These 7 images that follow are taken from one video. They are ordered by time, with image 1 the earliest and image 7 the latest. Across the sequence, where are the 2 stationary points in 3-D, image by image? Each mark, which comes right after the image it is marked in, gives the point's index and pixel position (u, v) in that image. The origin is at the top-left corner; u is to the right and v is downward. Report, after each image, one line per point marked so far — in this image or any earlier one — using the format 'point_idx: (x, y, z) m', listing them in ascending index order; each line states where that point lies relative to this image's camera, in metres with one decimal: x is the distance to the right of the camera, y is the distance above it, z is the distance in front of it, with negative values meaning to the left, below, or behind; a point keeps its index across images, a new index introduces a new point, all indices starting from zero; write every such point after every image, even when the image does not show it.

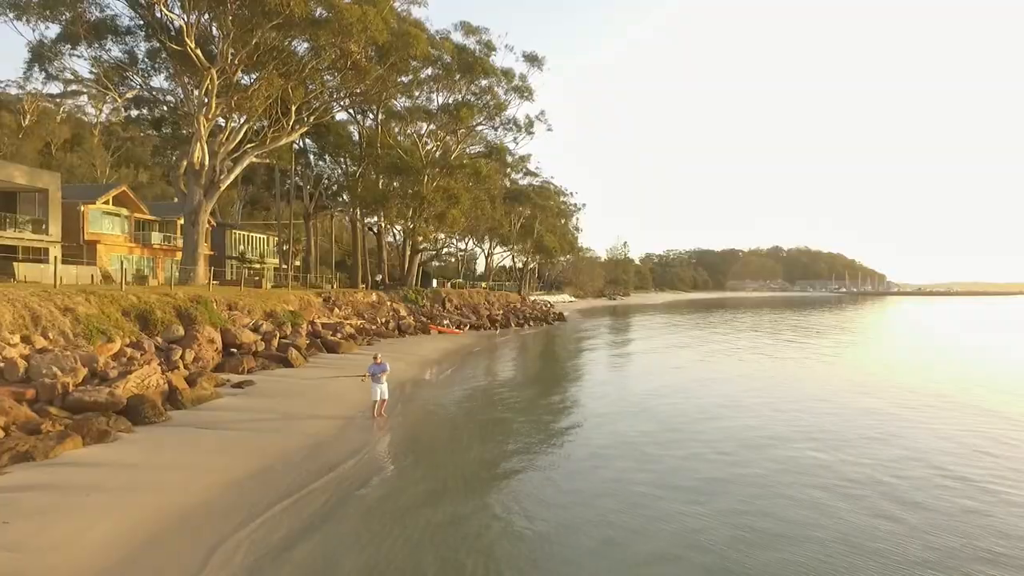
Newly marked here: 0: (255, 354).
0: (-15.0, -3.8, +20.0) m
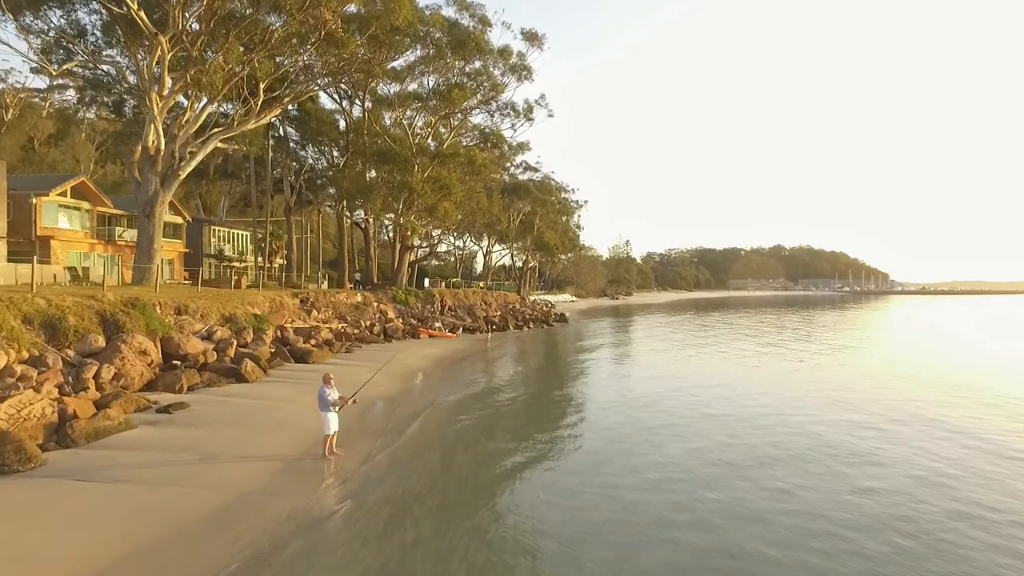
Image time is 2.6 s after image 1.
0: (-15.2, -3.9, +16.9) m
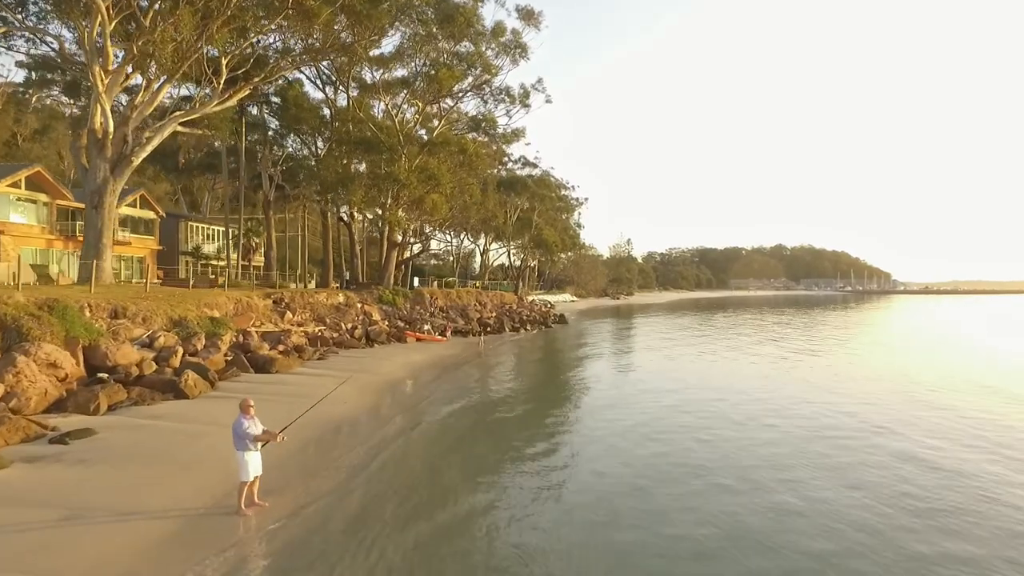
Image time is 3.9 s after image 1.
0: (-15.7, -3.8, +14.3) m
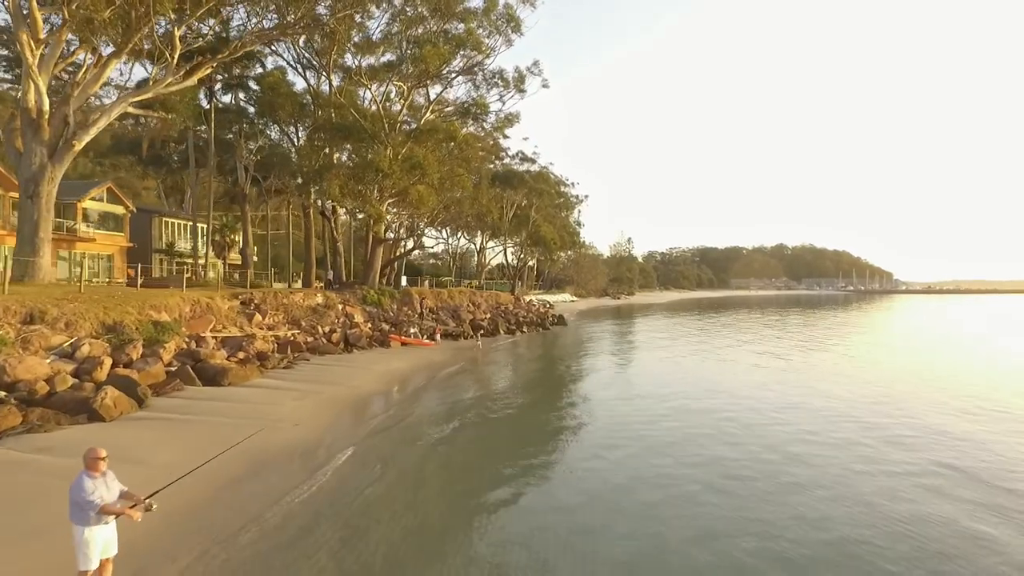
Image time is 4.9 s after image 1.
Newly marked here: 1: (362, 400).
0: (-16.3, -3.8, +11.8) m
1: (-7.6, -5.7, +17.4) m
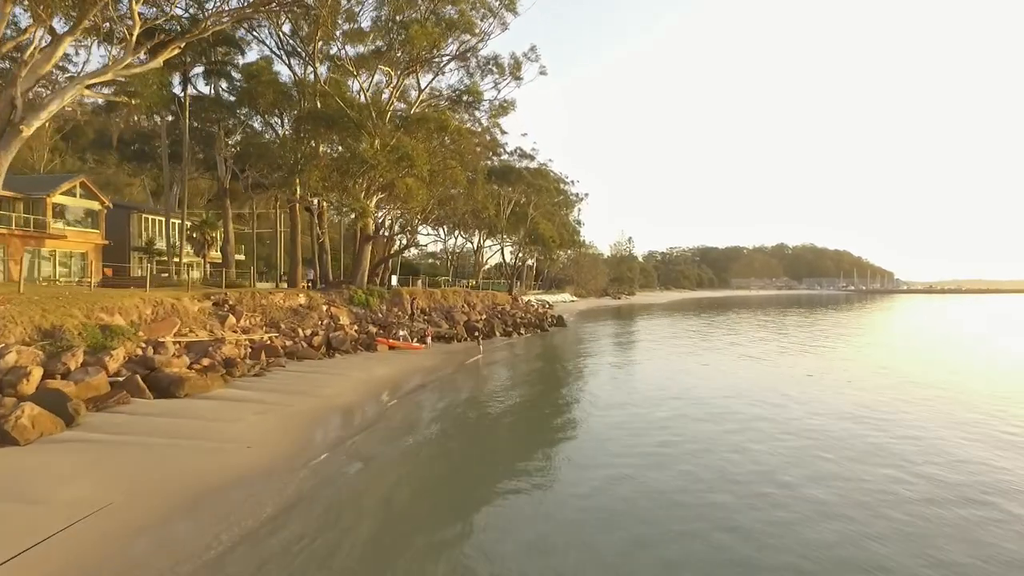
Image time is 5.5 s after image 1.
0: (-16.7, -3.8, +10.0) m
1: (-7.9, -5.7, +15.6) m
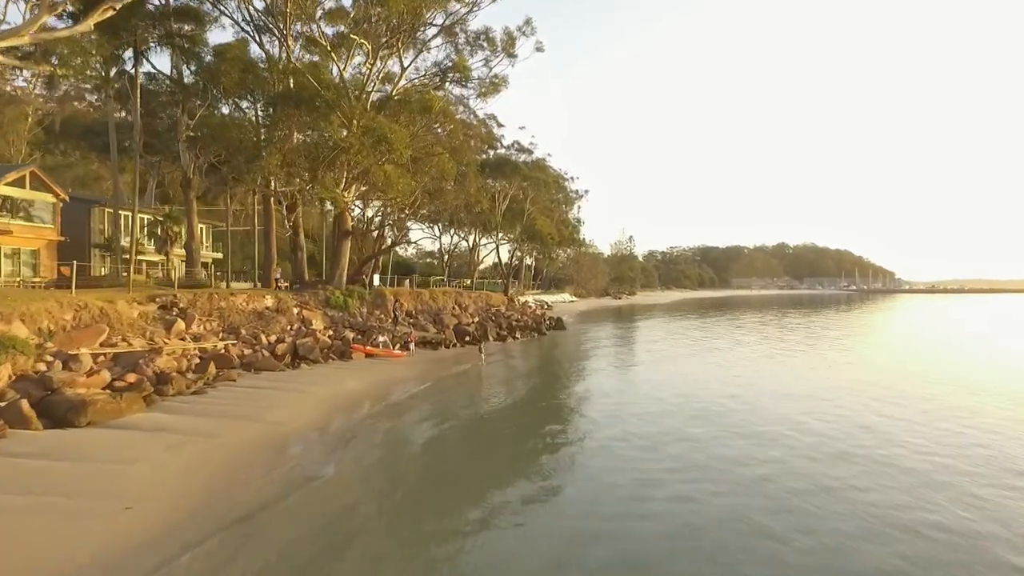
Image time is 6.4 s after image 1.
0: (-17.2, -3.9, +7.1) m
1: (-8.5, -5.7, +12.7) m
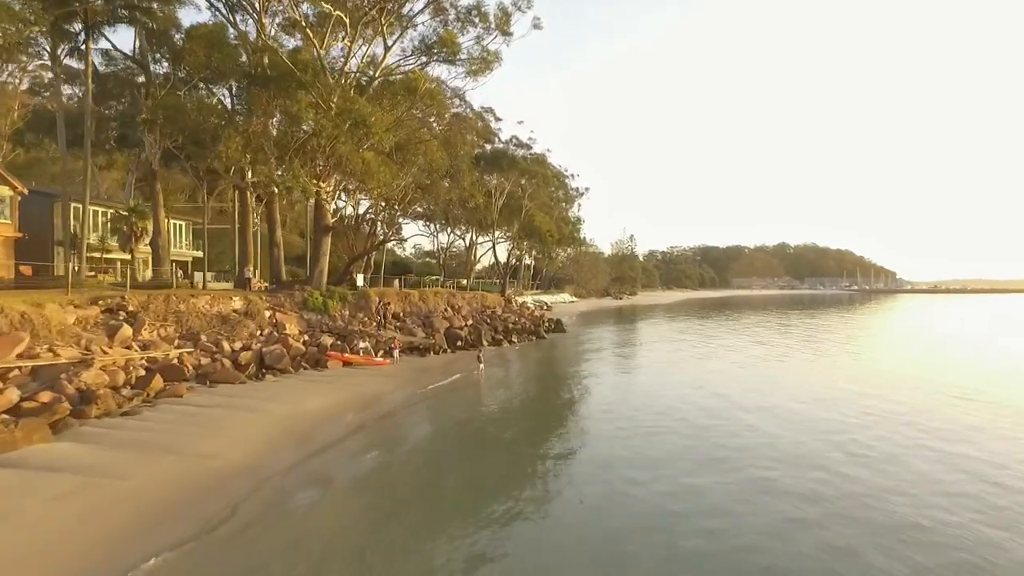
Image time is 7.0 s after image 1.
0: (-17.6, -3.9, +4.7) m
1: (-8.9, -5.8, +10.3) m
